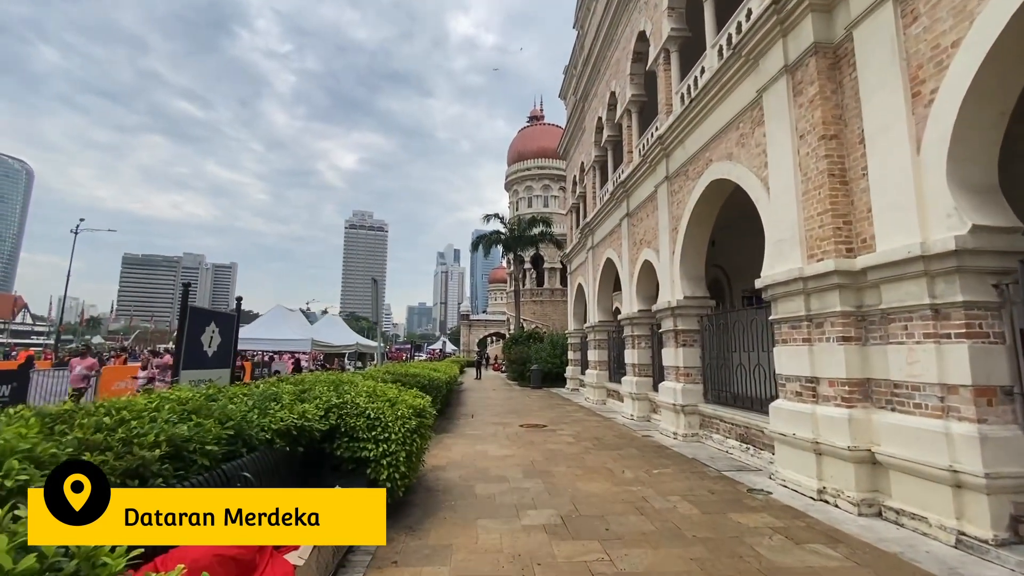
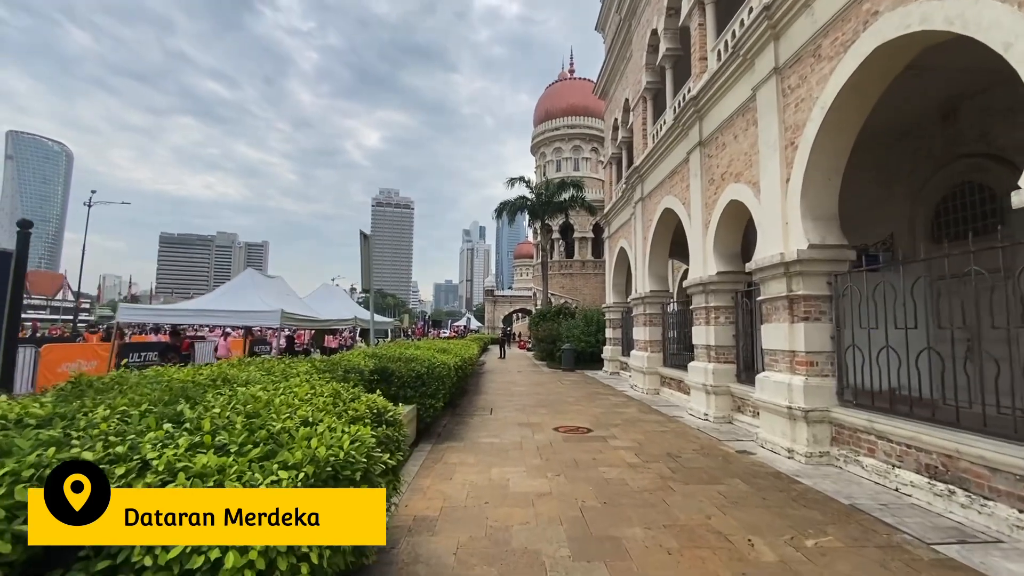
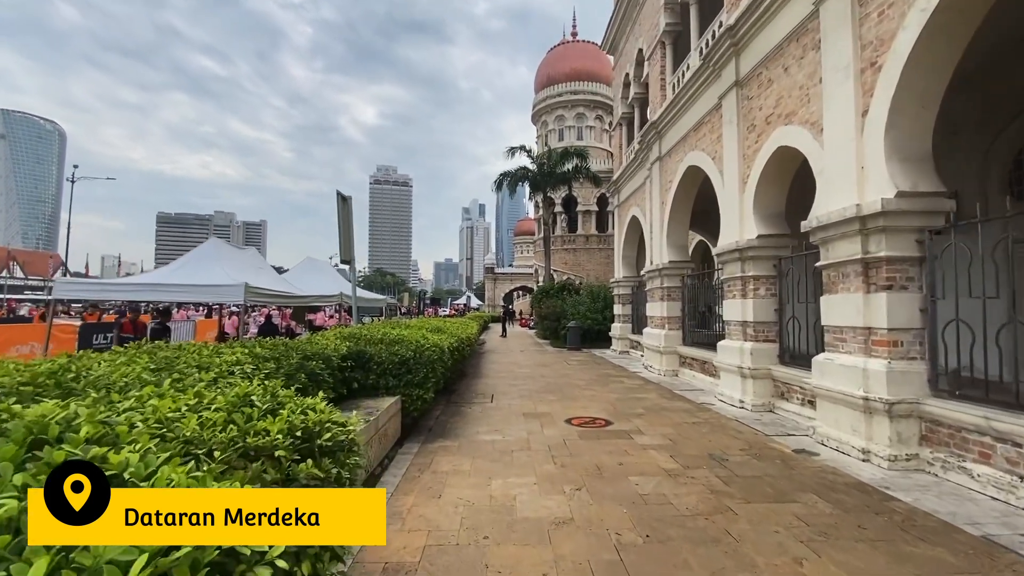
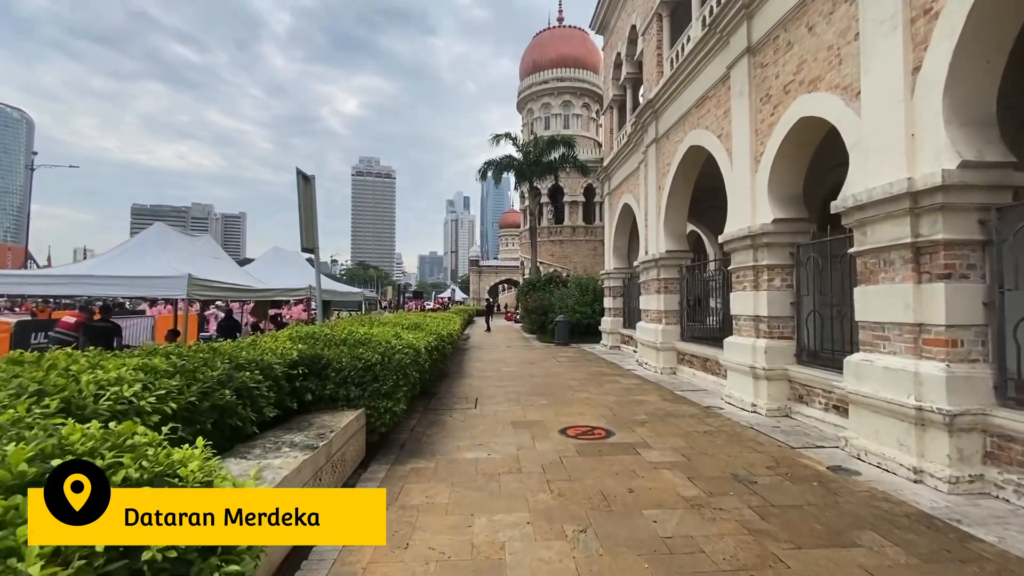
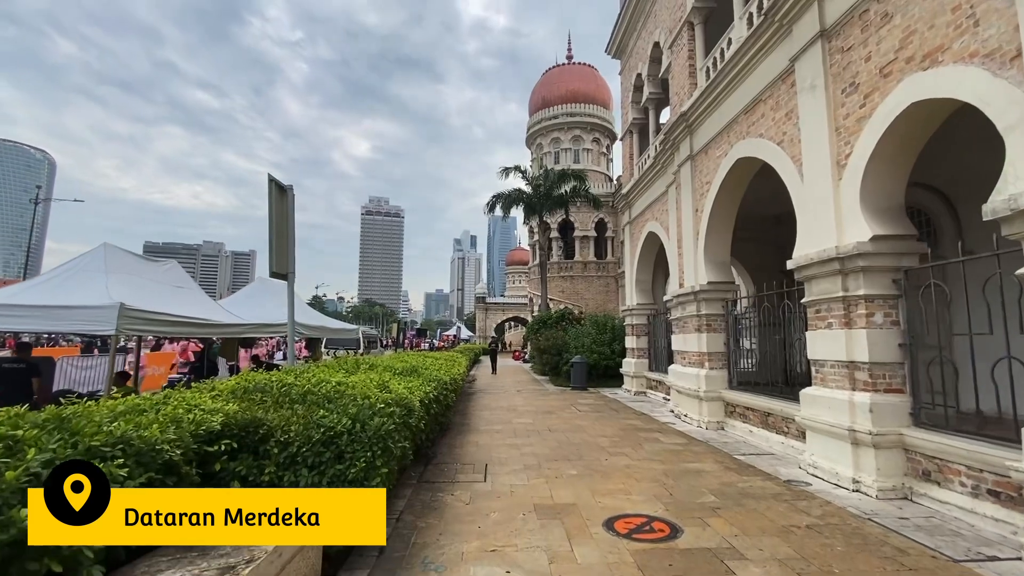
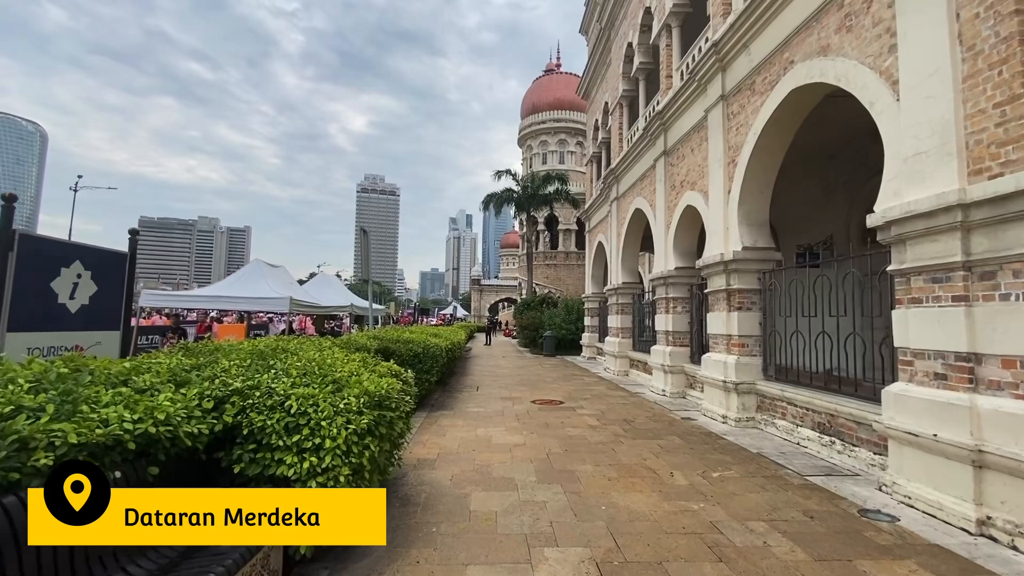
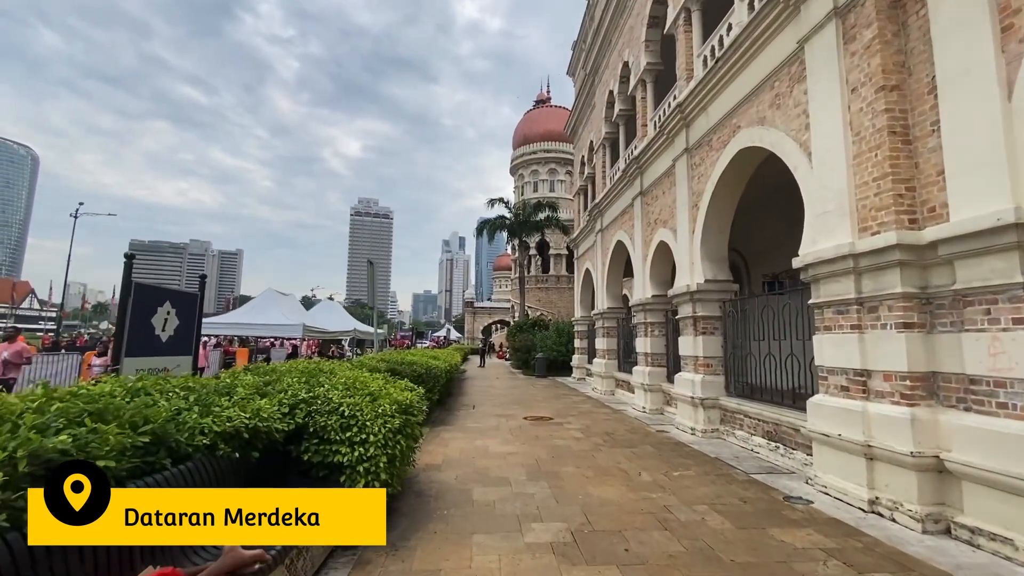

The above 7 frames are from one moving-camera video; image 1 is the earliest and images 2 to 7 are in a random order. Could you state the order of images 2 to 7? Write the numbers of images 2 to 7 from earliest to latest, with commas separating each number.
7, 6, 2, 3, 4, 5
